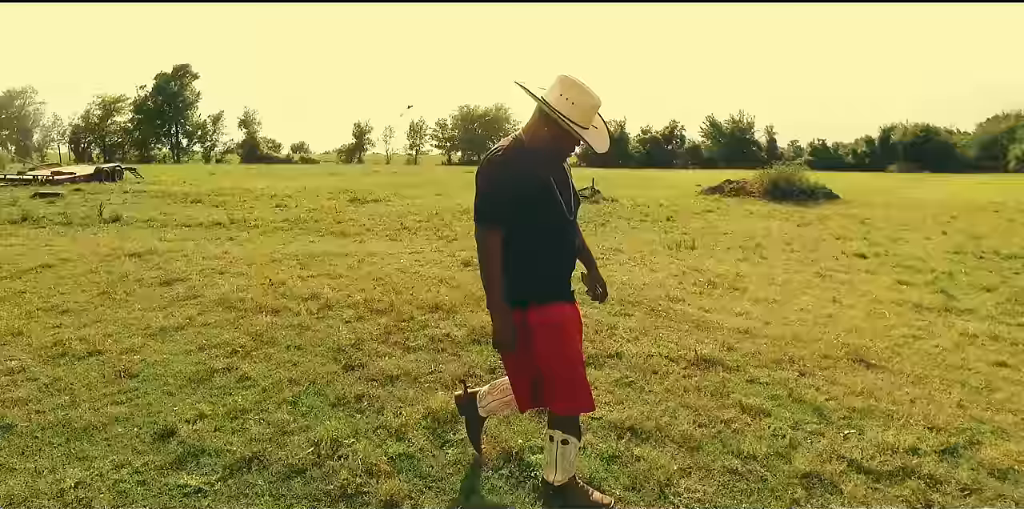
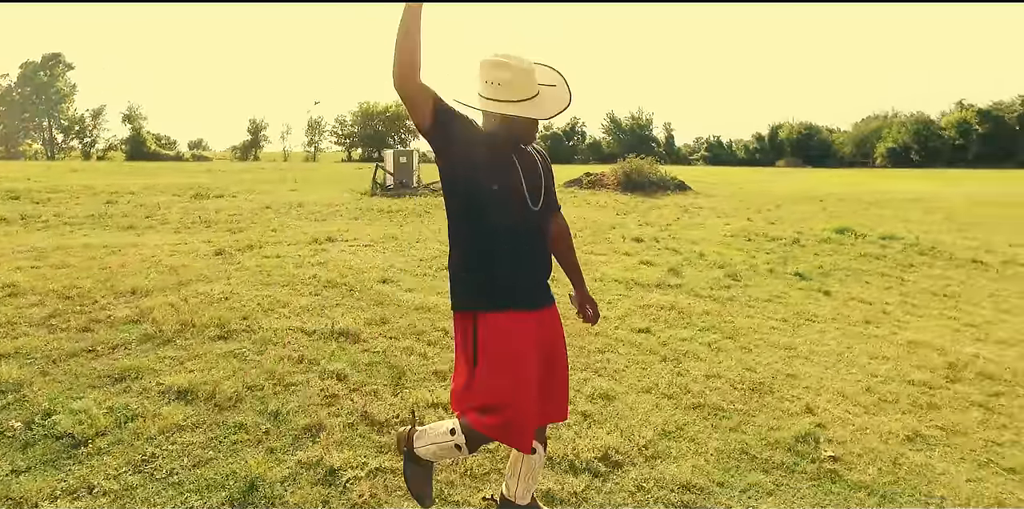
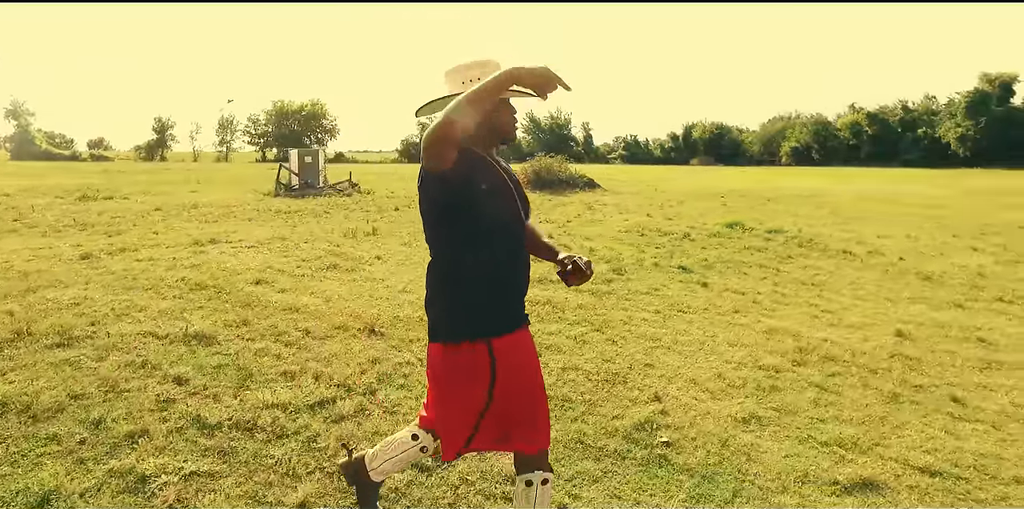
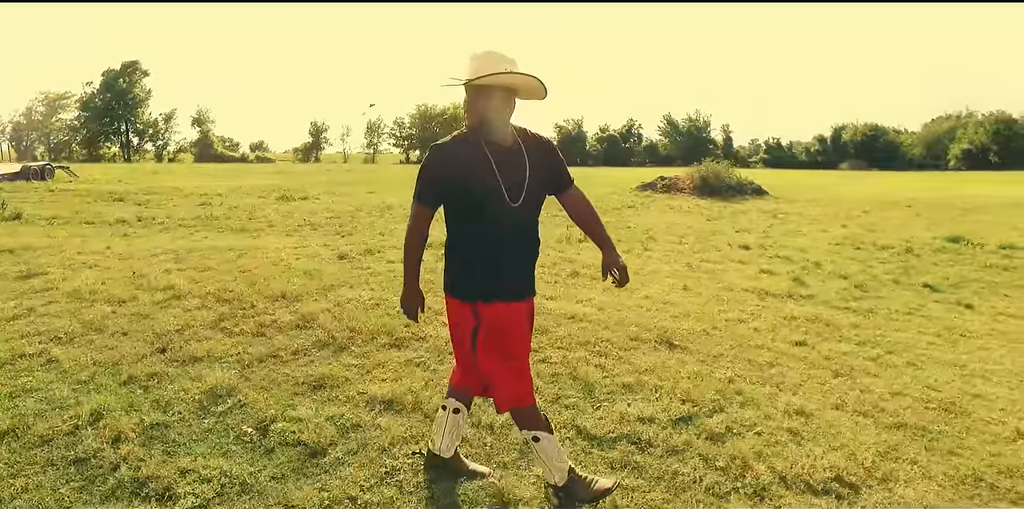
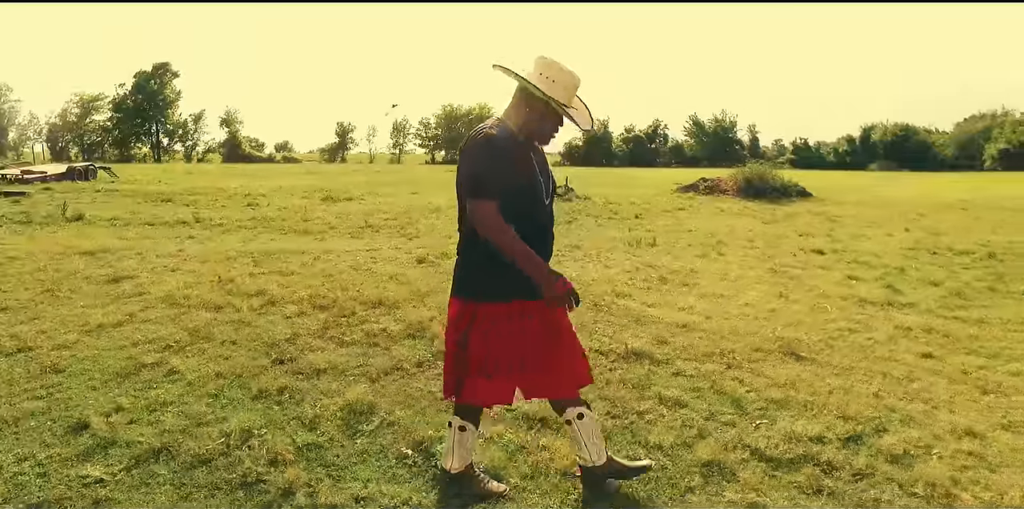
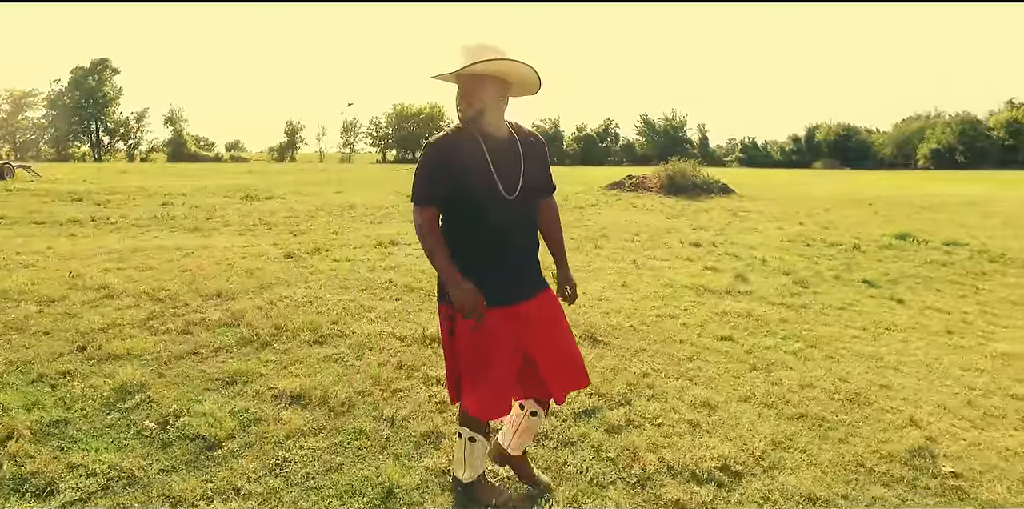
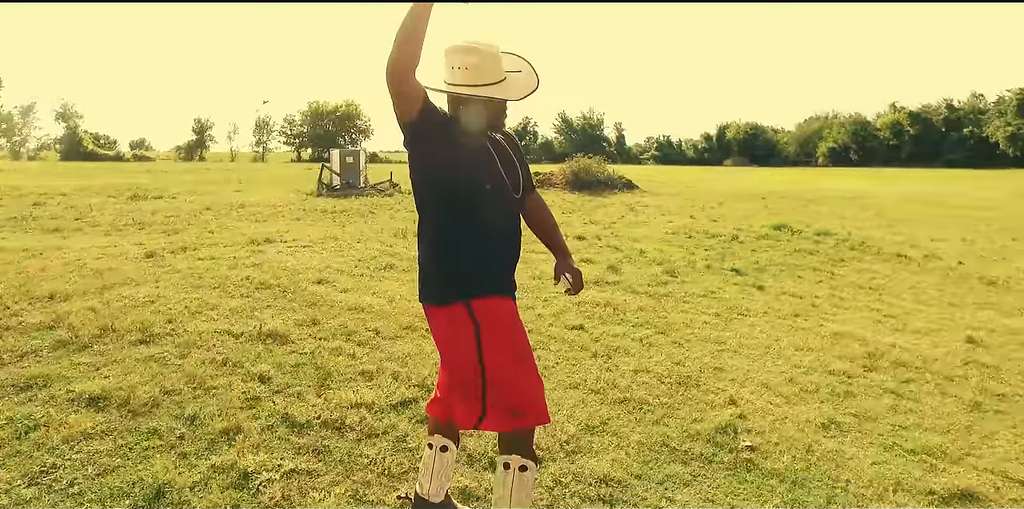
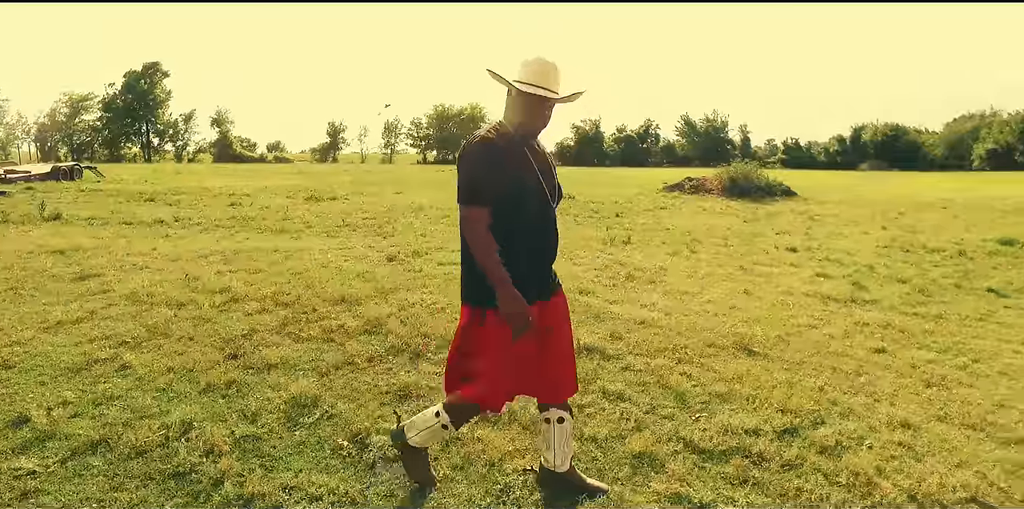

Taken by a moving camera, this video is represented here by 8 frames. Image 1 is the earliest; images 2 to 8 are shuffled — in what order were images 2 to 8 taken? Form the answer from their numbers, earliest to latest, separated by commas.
5, 8, 4, 6, 2, 7, 3
